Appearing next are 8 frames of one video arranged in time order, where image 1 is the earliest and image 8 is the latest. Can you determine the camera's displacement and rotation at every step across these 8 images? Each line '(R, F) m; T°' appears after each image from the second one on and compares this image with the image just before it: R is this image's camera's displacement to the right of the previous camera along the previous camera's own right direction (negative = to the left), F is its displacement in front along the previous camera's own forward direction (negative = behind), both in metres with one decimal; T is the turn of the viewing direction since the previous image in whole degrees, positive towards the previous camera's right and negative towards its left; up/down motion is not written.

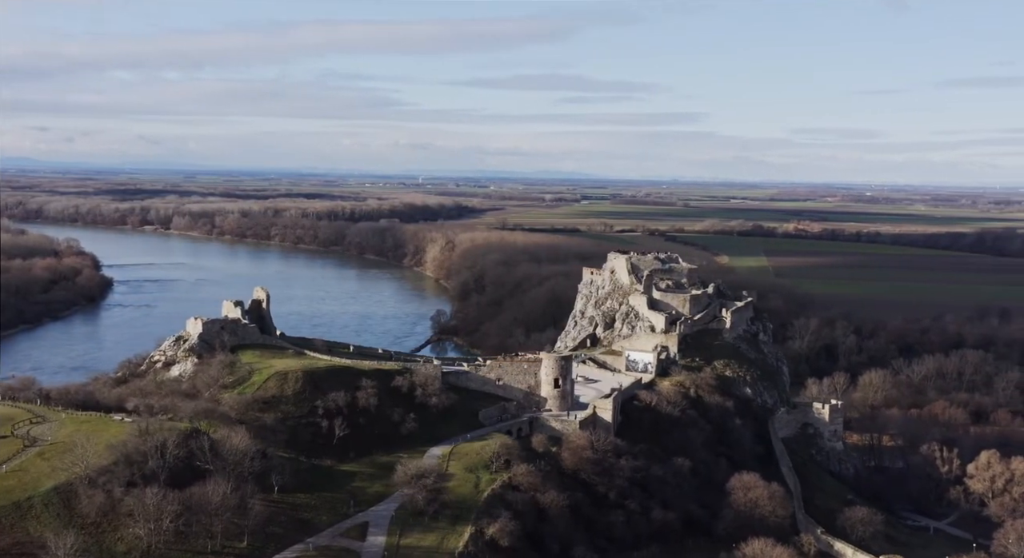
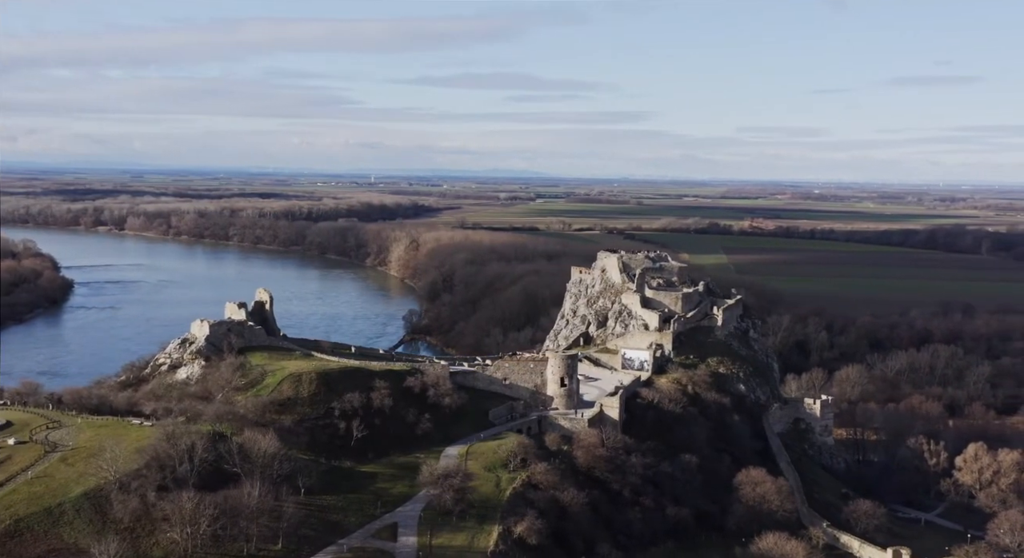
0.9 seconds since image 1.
(-1.7, -0.1) m; +2°
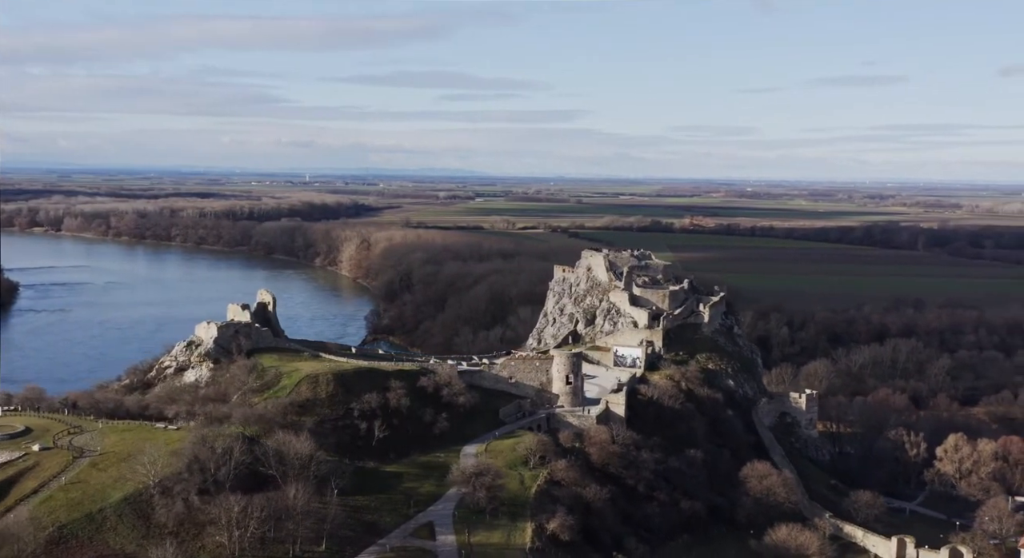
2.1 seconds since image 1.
(-2.2, -0.2) m; +3°
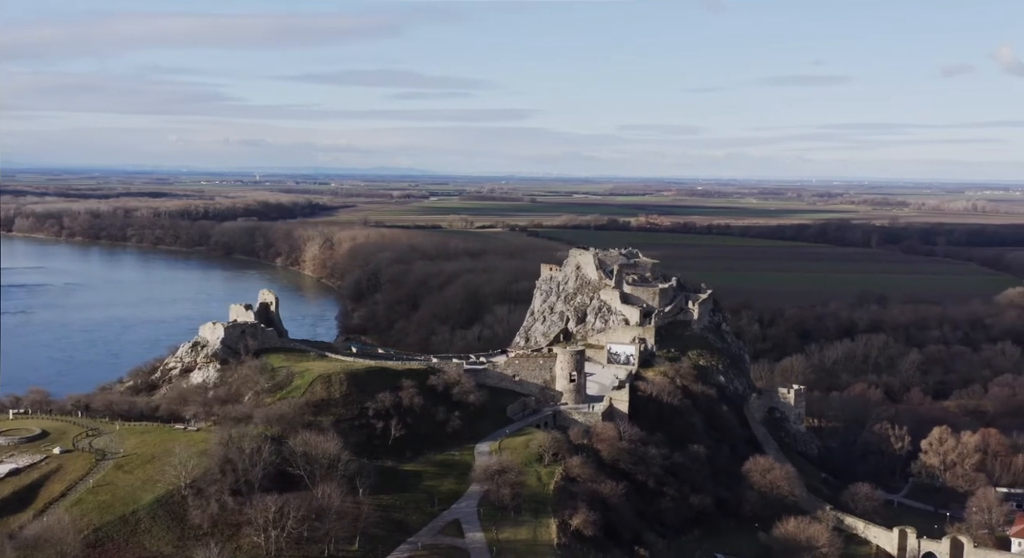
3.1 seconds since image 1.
(-1.6, -0.1) m; +2°
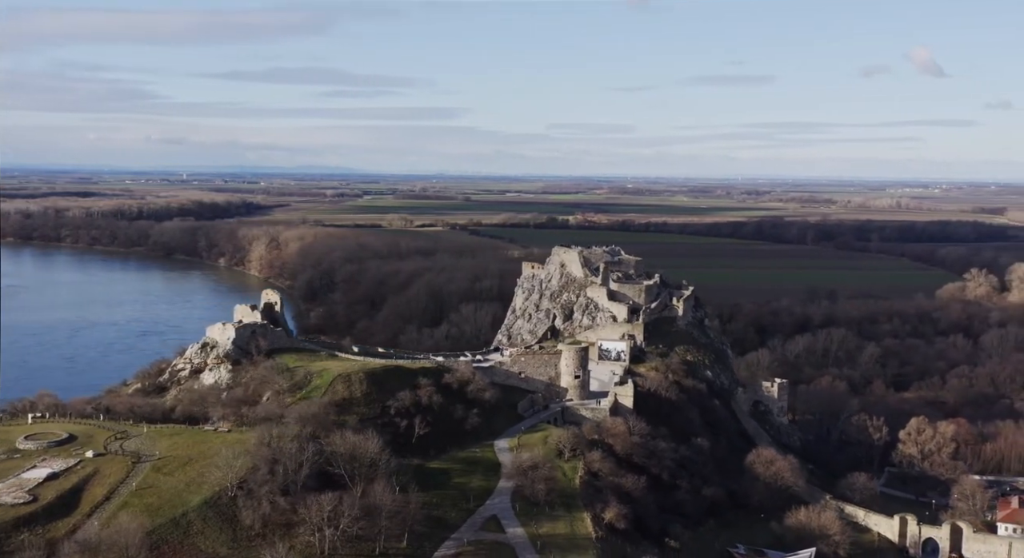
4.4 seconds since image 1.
(-2.4, -0.2) m; +3°
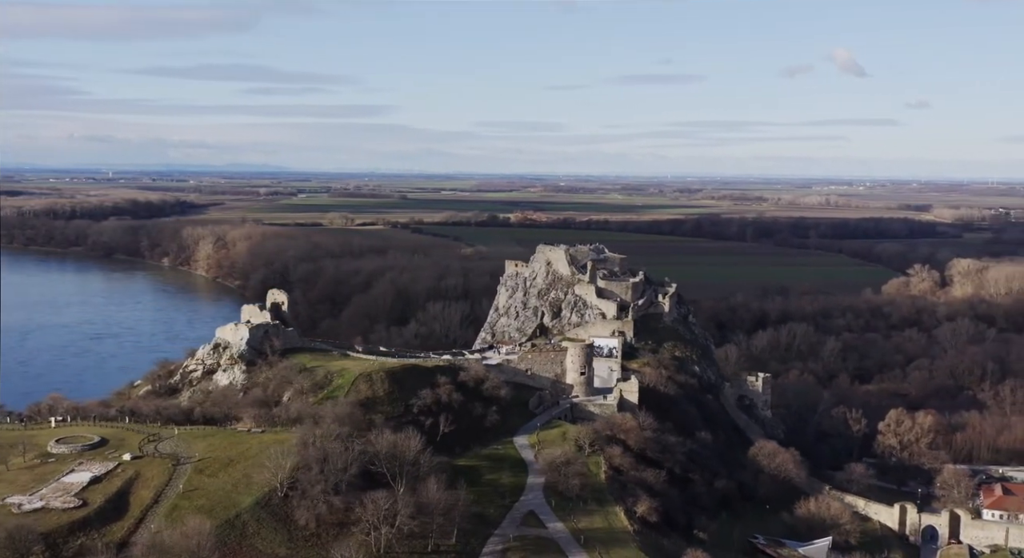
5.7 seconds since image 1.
(-2.4, -0.2) m; +3°
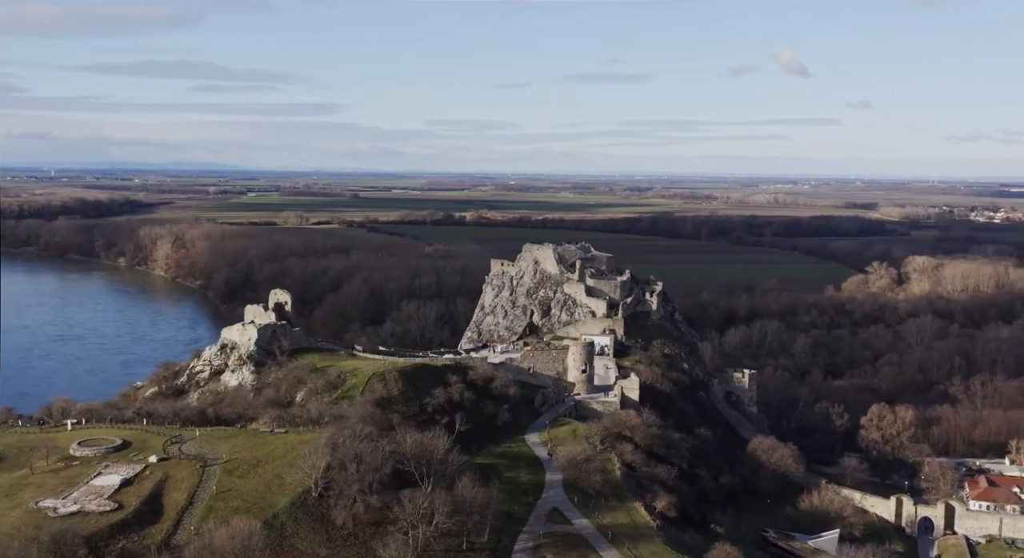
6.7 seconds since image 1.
(-1.7, -0.2) m; +3°
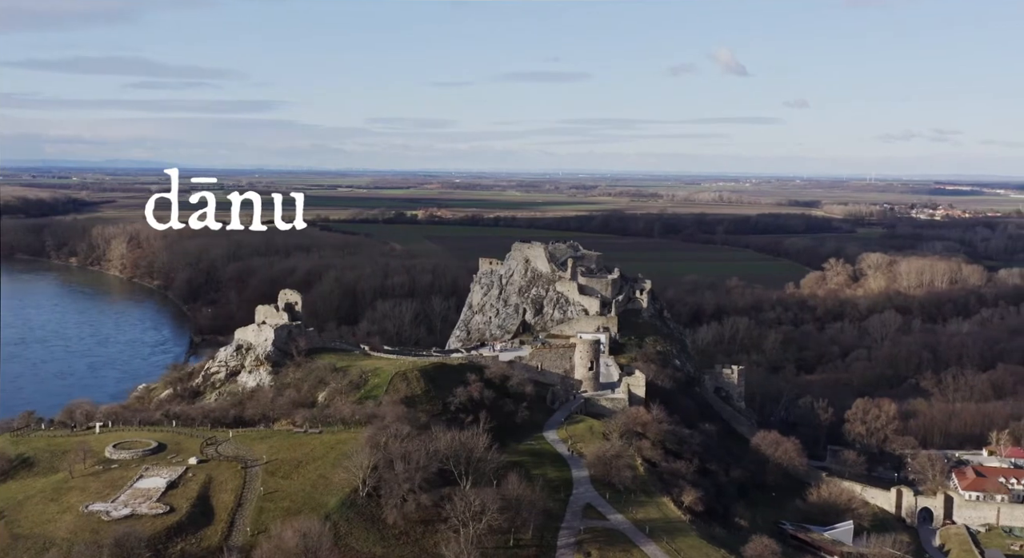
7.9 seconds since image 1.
(-2.1, -0.2) m; +3°
